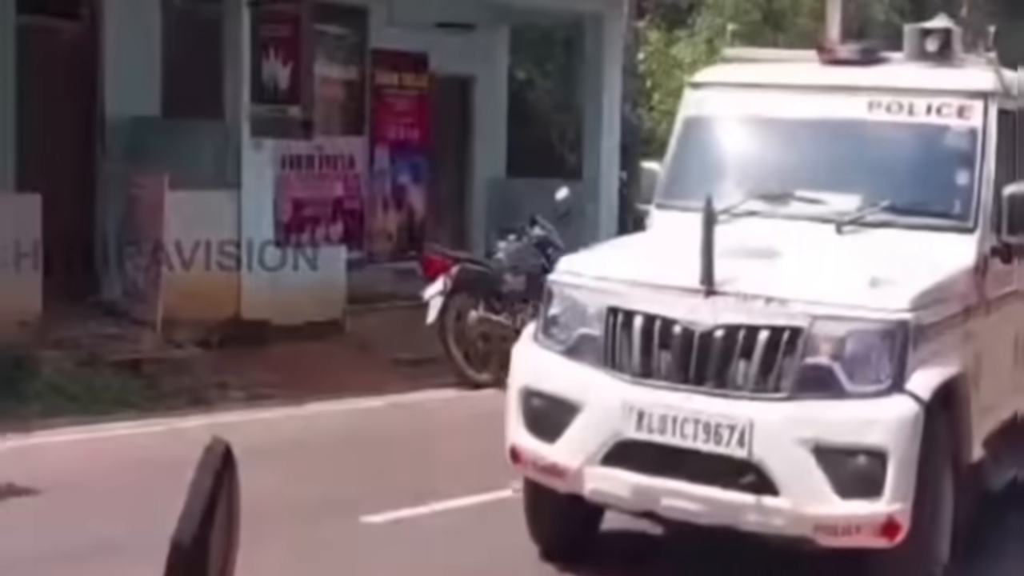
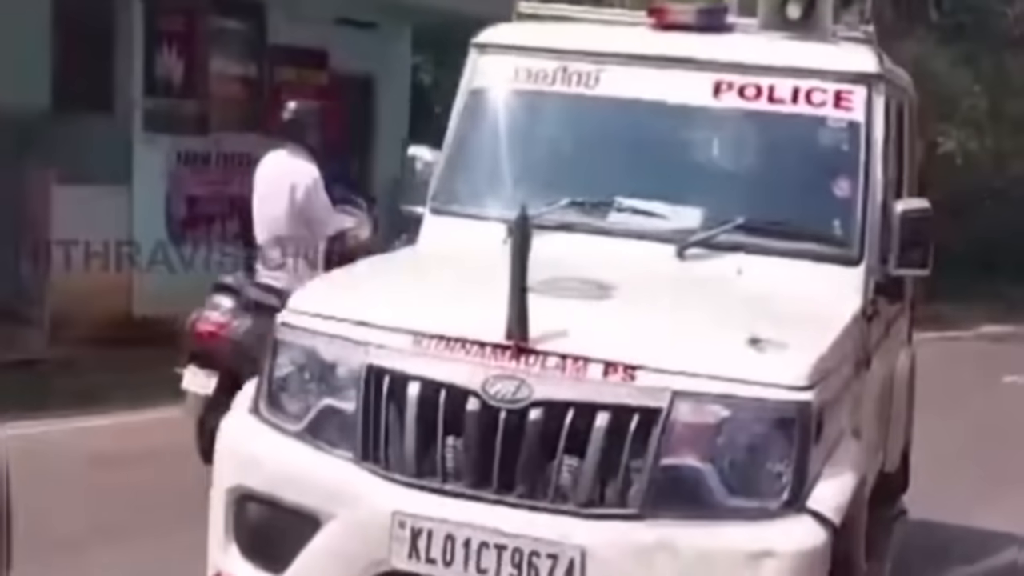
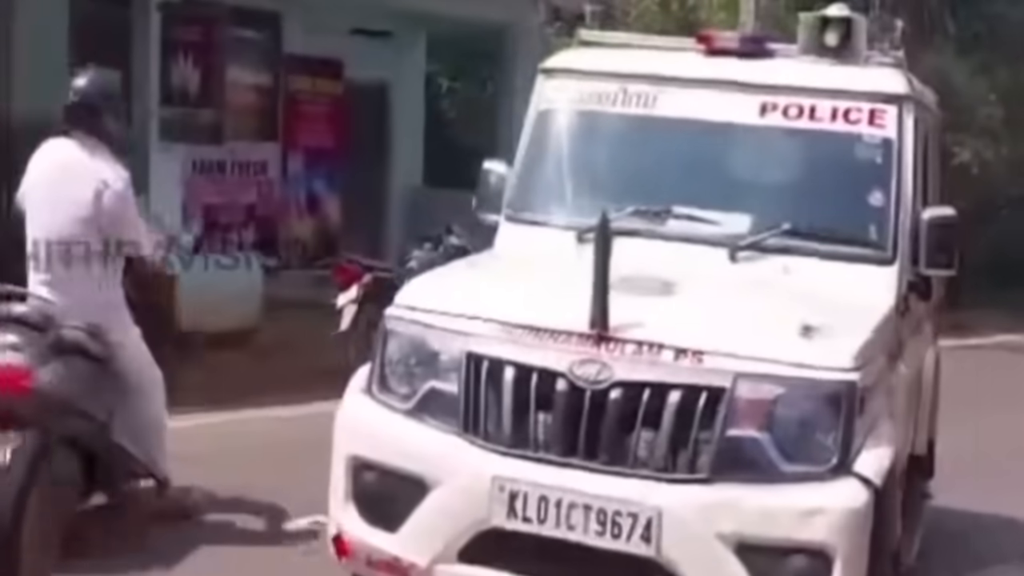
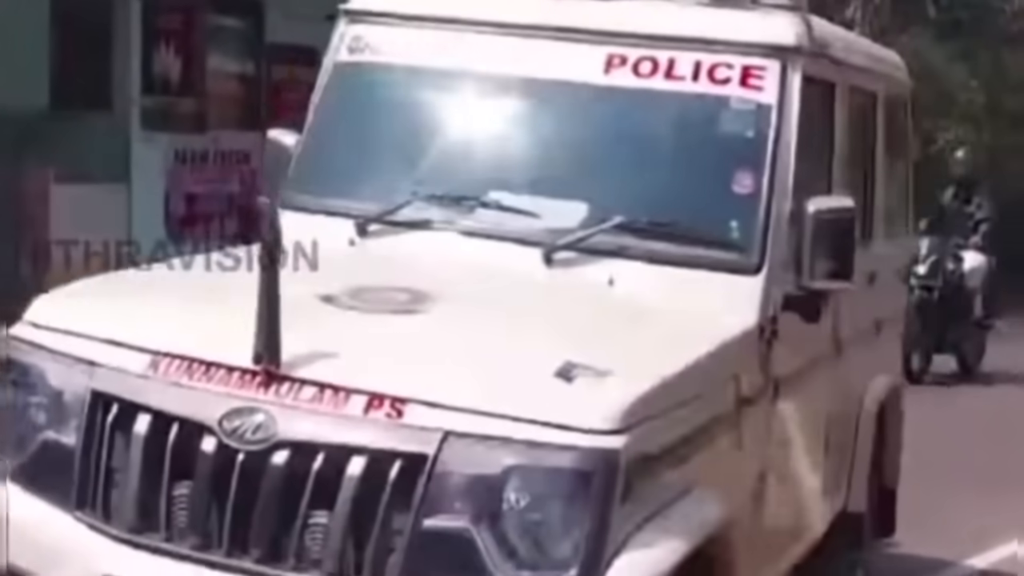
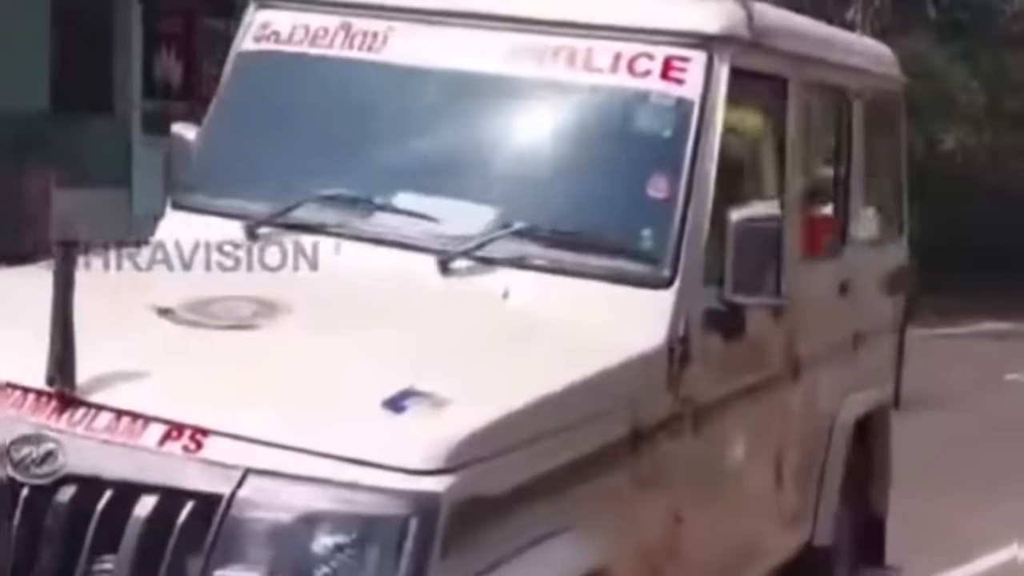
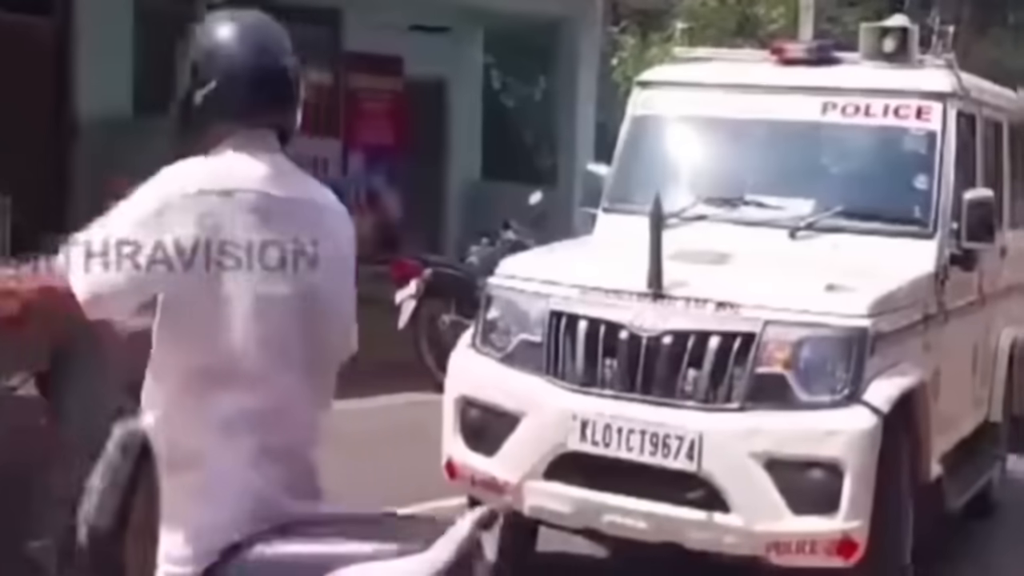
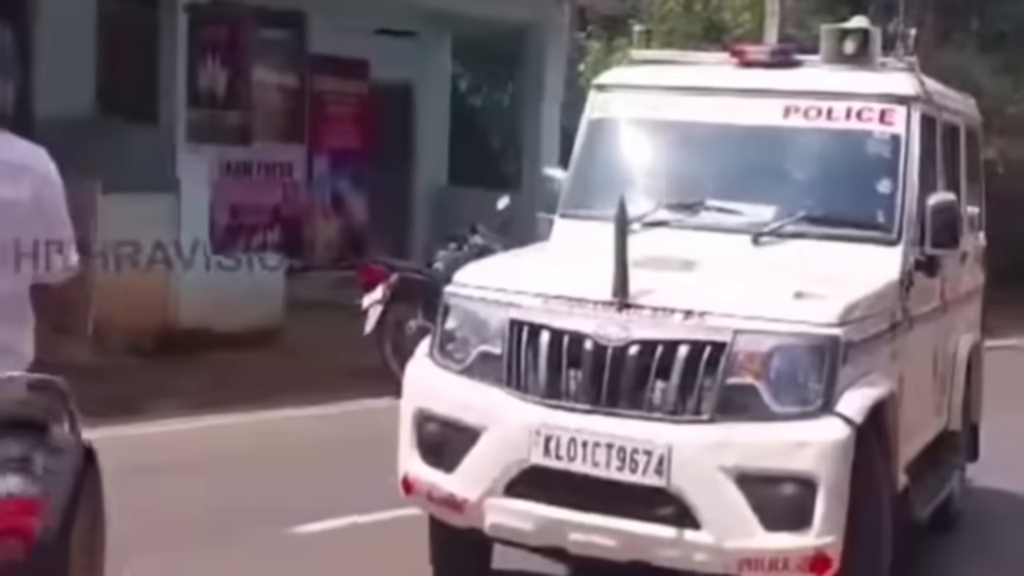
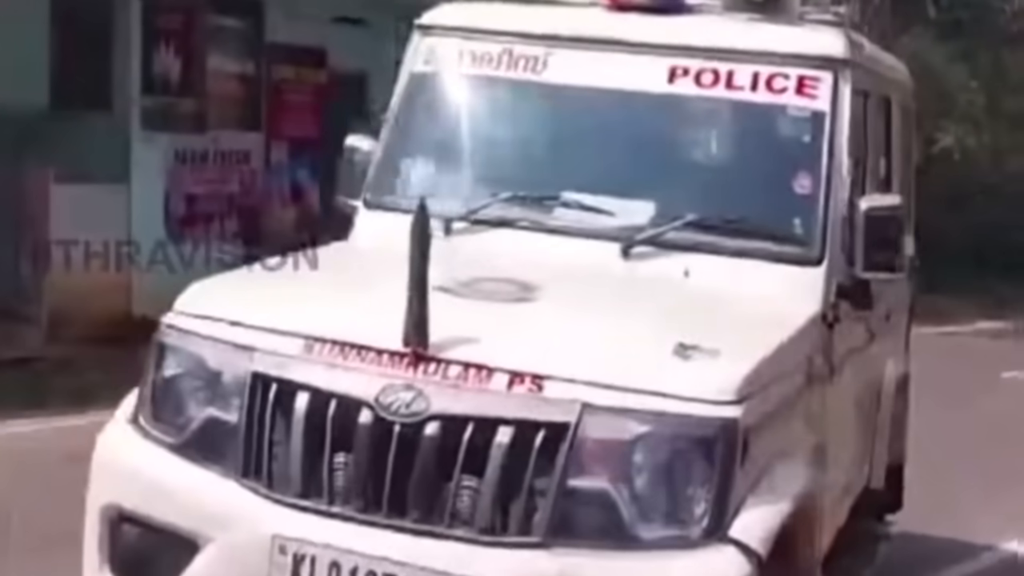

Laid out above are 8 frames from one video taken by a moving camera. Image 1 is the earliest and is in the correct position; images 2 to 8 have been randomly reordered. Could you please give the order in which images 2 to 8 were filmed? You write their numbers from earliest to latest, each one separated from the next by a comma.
6, 7, 3, 2, 8, 4, 5
